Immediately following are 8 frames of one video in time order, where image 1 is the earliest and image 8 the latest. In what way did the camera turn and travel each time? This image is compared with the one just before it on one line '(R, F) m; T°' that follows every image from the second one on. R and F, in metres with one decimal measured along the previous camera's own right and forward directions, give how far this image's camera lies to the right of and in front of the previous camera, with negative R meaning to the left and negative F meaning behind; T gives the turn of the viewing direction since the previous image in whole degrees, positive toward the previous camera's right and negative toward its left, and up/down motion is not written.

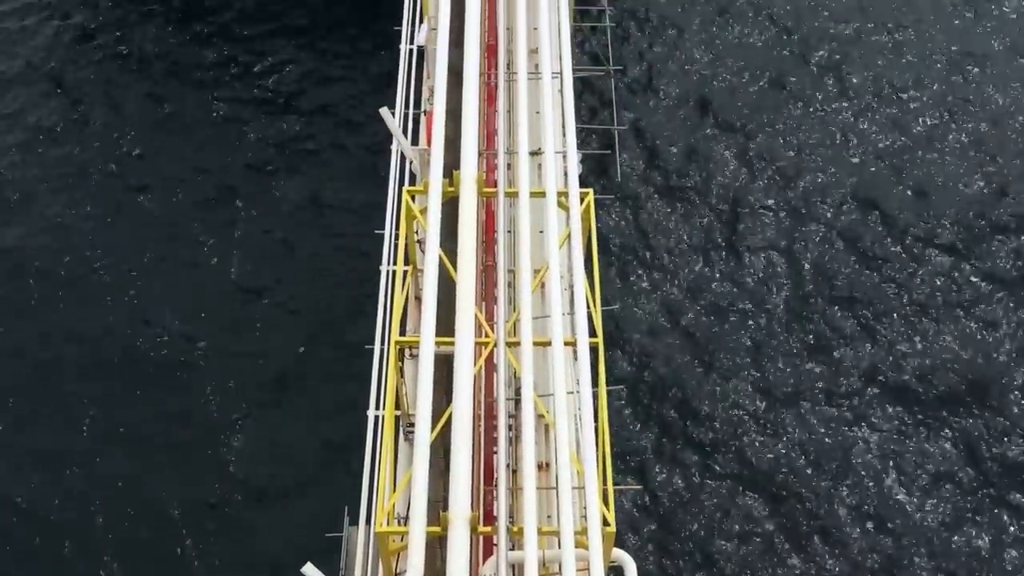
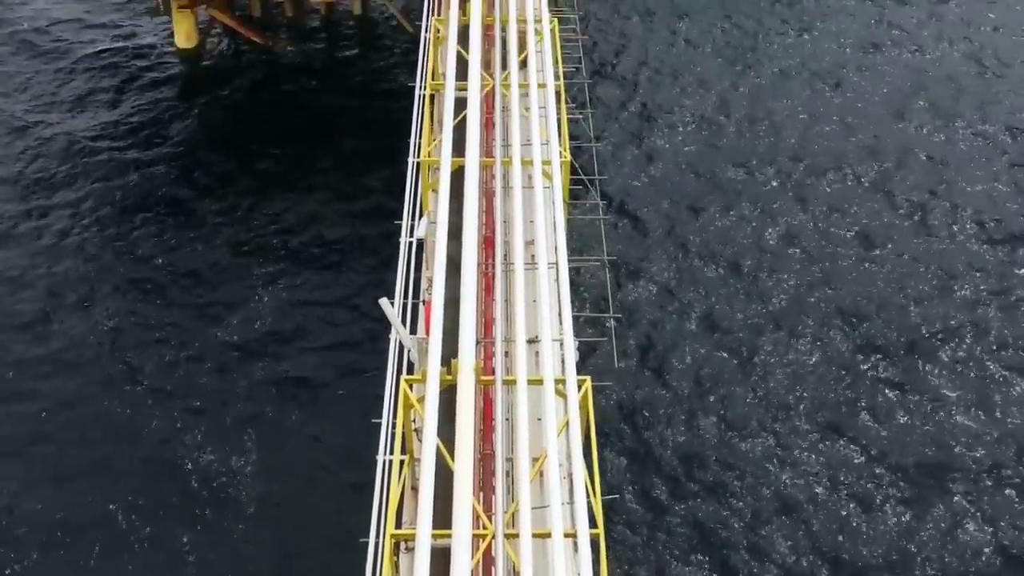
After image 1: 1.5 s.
(-0.3, -0.1) m; +1°
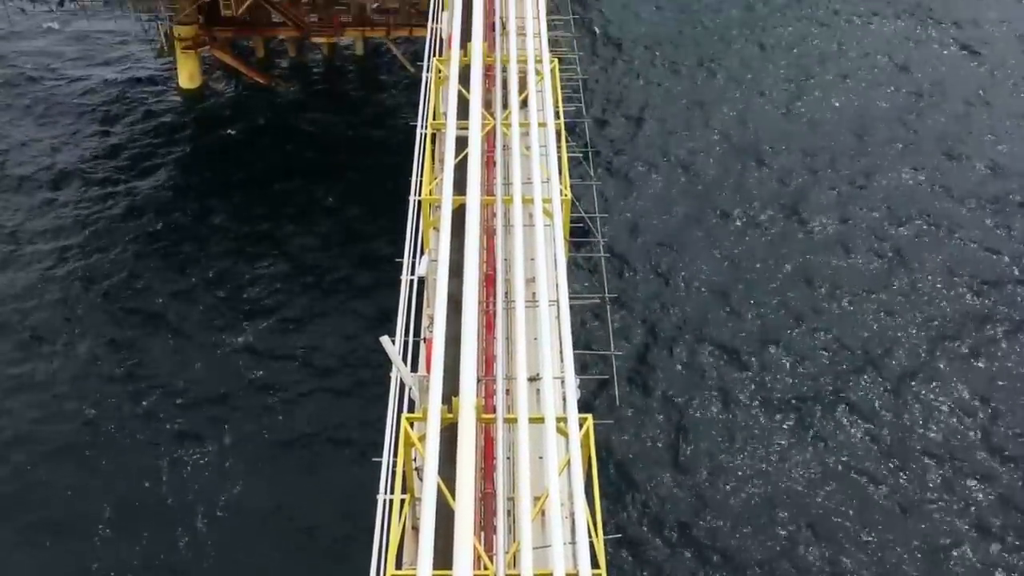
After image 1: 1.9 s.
(+9.9, -3.0) m; -16°
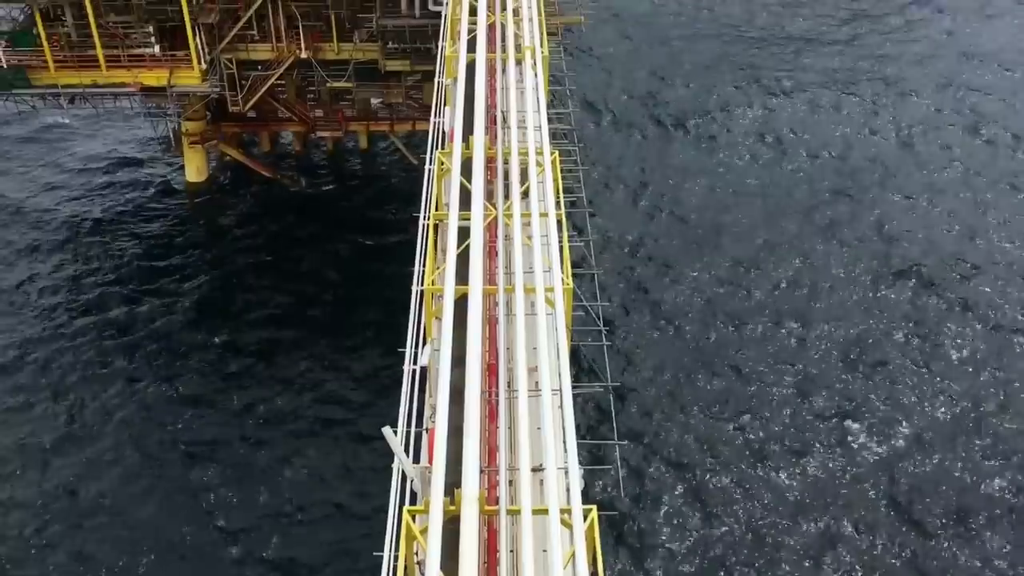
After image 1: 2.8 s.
(0.0, 0.0) m; 0°
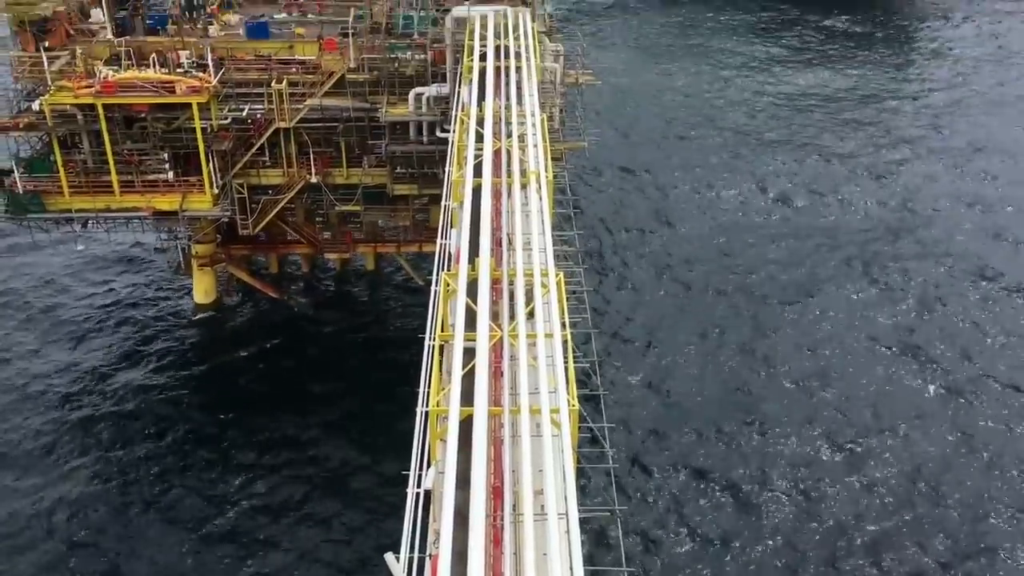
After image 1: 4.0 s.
(0.0, +0.1) m; 0°
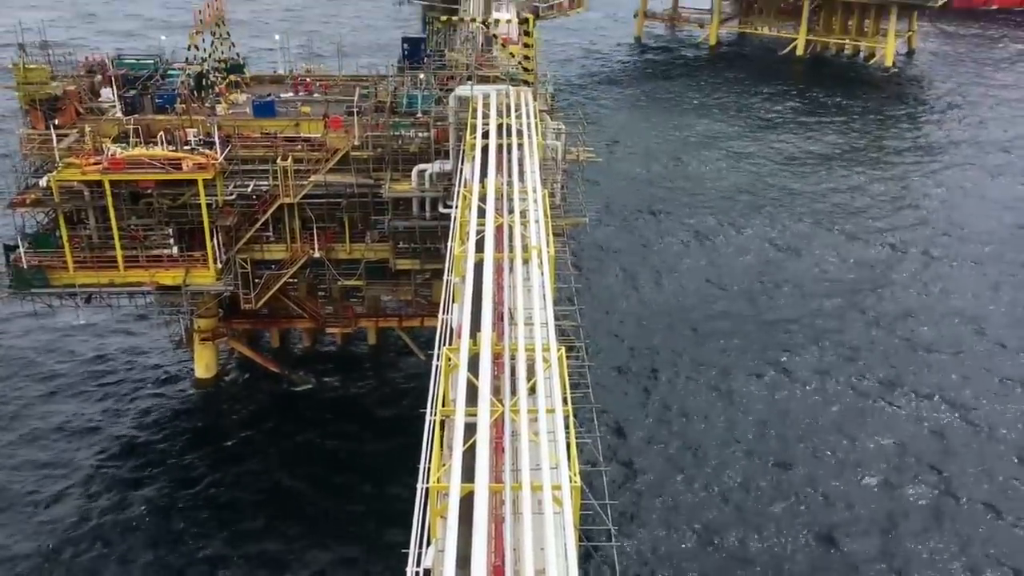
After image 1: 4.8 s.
(0.0, 0.0) m; 0°
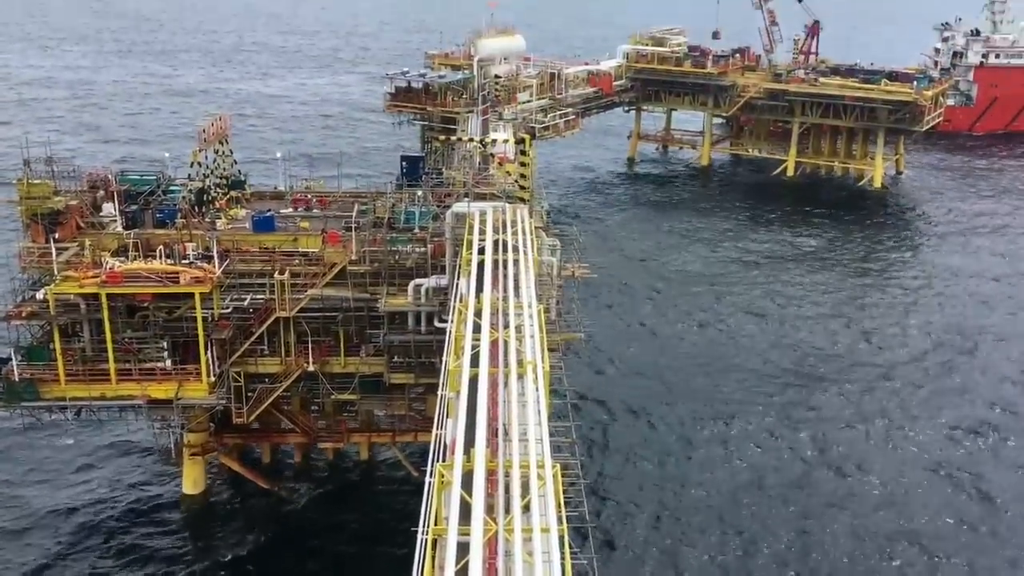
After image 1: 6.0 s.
(0.0, +0.1) m; 0°
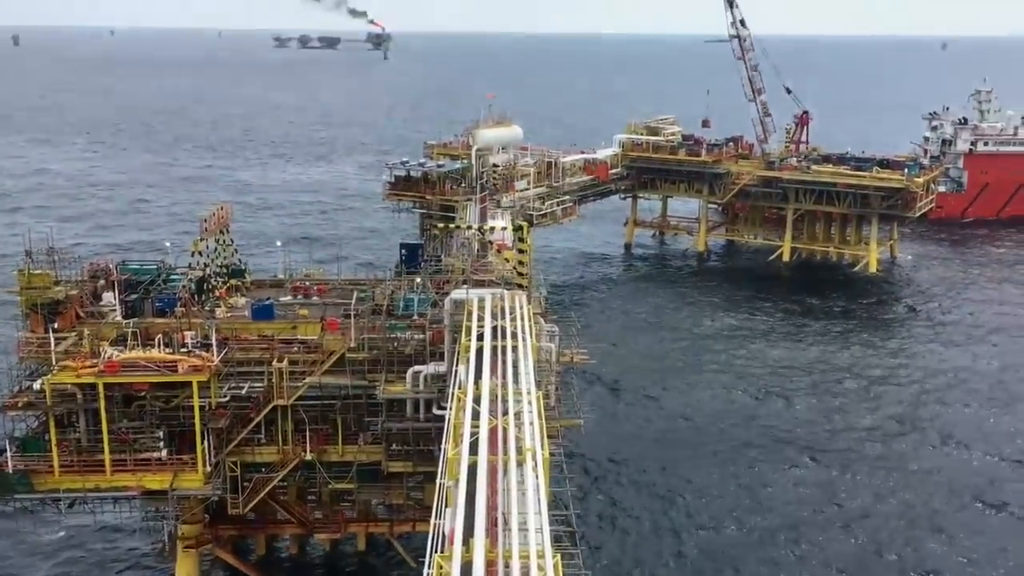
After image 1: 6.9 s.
(0.0, -0.1) m; 0°
